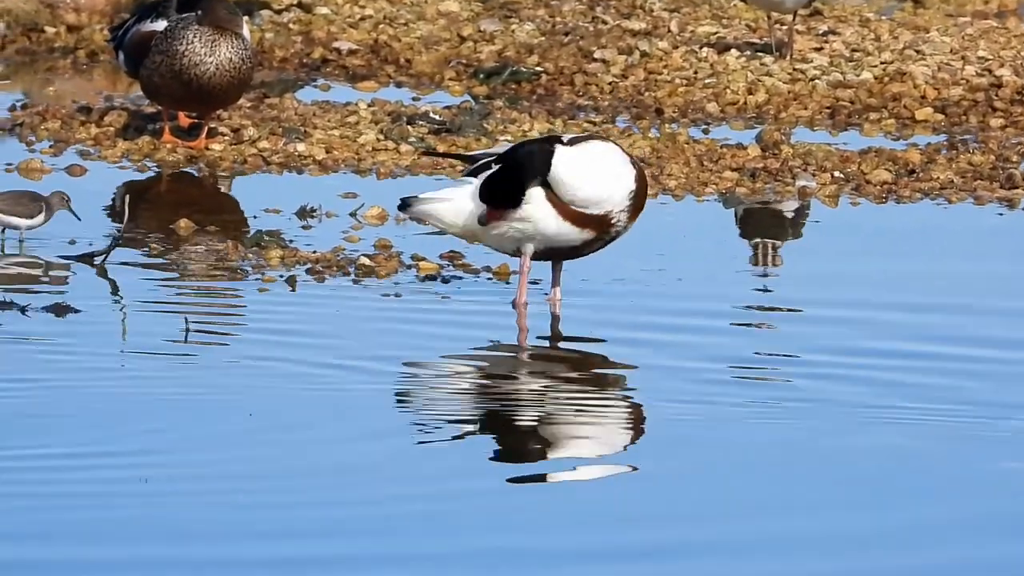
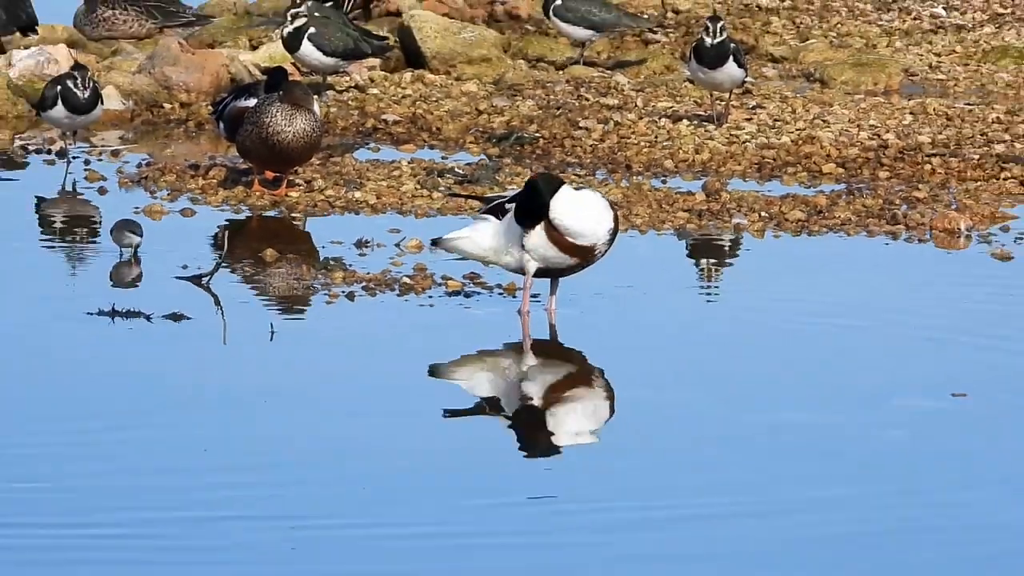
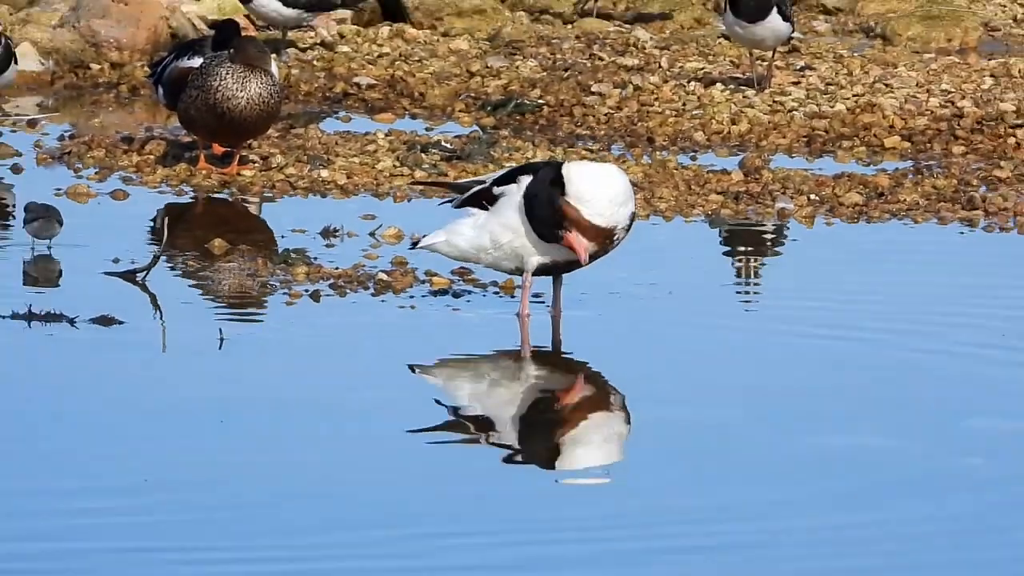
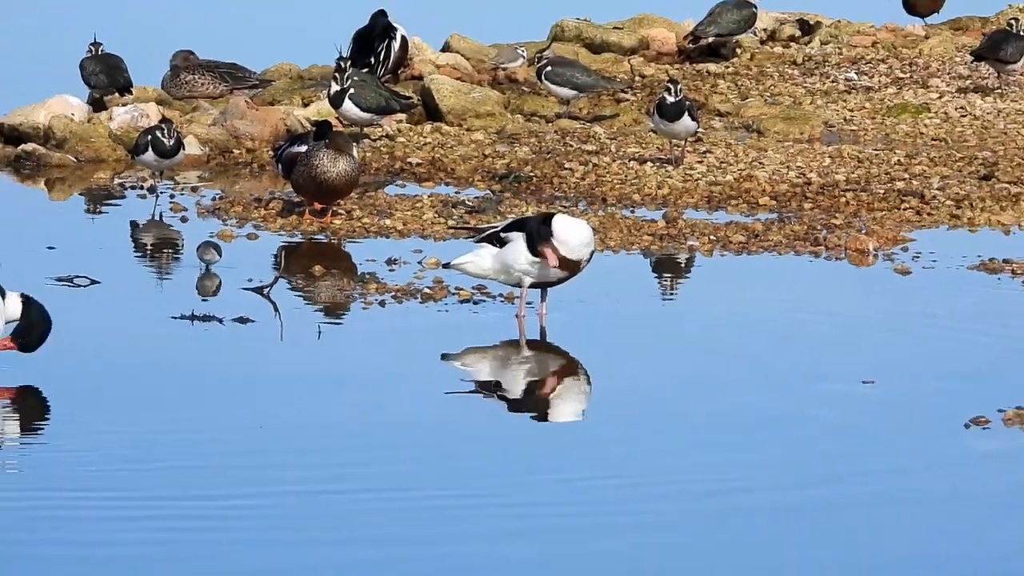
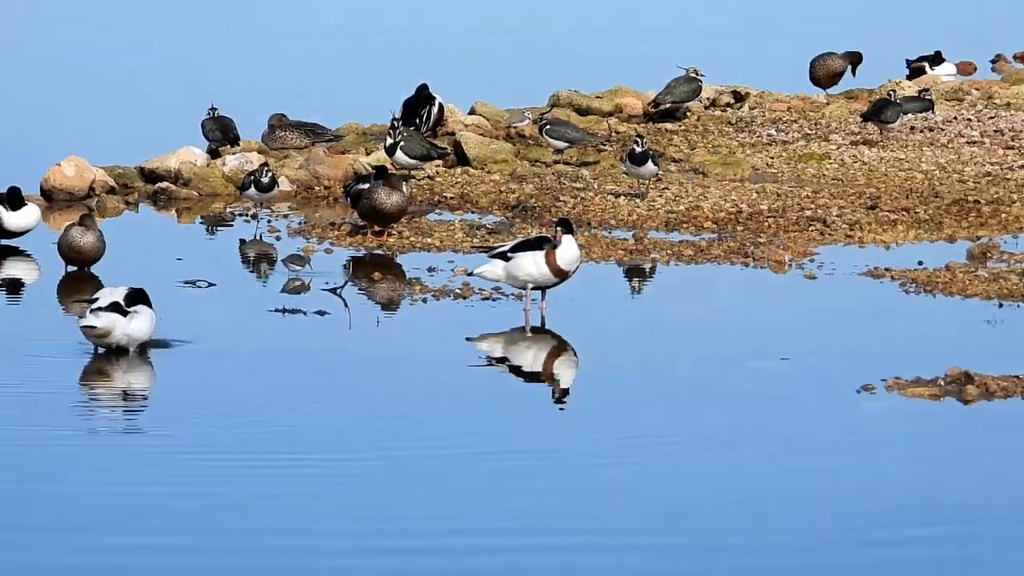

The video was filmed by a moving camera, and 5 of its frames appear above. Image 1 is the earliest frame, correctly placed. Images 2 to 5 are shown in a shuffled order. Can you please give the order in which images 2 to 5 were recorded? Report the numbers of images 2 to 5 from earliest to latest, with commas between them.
3, 2, 4, 5
